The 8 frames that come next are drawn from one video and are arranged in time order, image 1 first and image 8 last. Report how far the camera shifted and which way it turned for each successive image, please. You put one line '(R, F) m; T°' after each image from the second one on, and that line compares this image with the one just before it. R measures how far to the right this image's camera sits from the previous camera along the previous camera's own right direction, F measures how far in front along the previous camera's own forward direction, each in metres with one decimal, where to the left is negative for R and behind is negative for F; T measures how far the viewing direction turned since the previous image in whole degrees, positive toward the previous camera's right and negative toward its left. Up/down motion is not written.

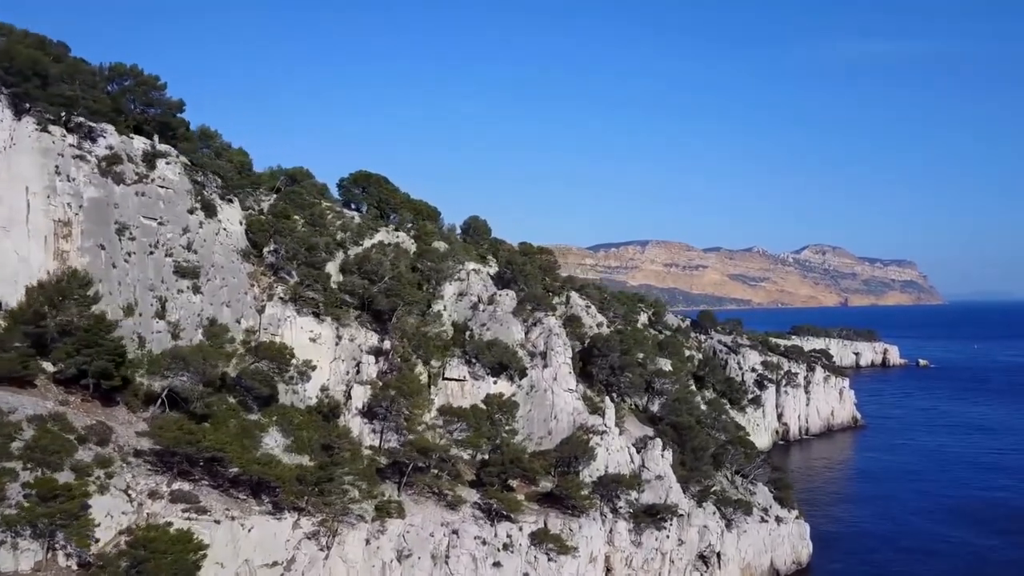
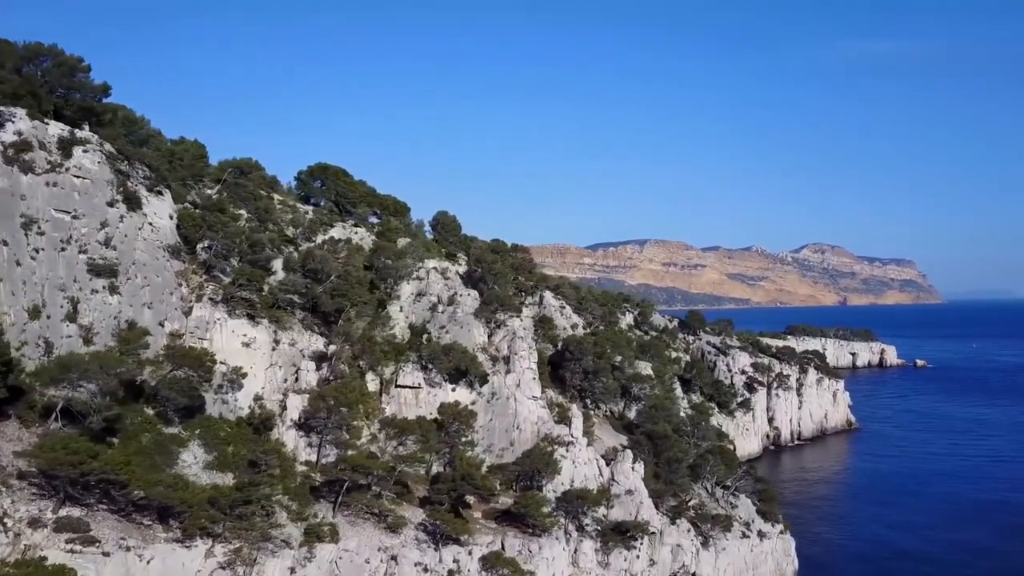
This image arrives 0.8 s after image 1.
(+2.3, +3.4) m; 0°
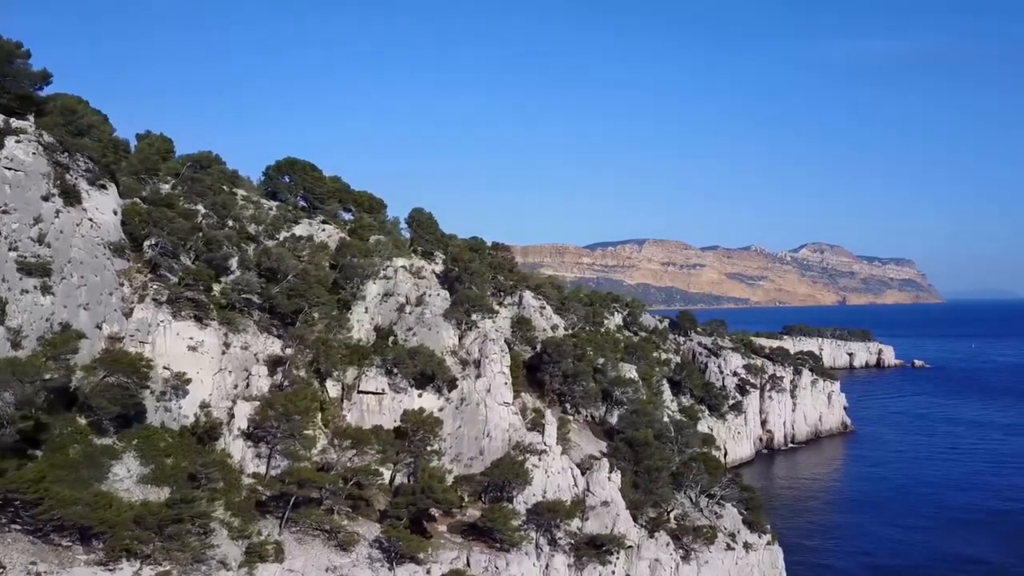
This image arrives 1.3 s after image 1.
(+1.6, +2.3) m; 0°
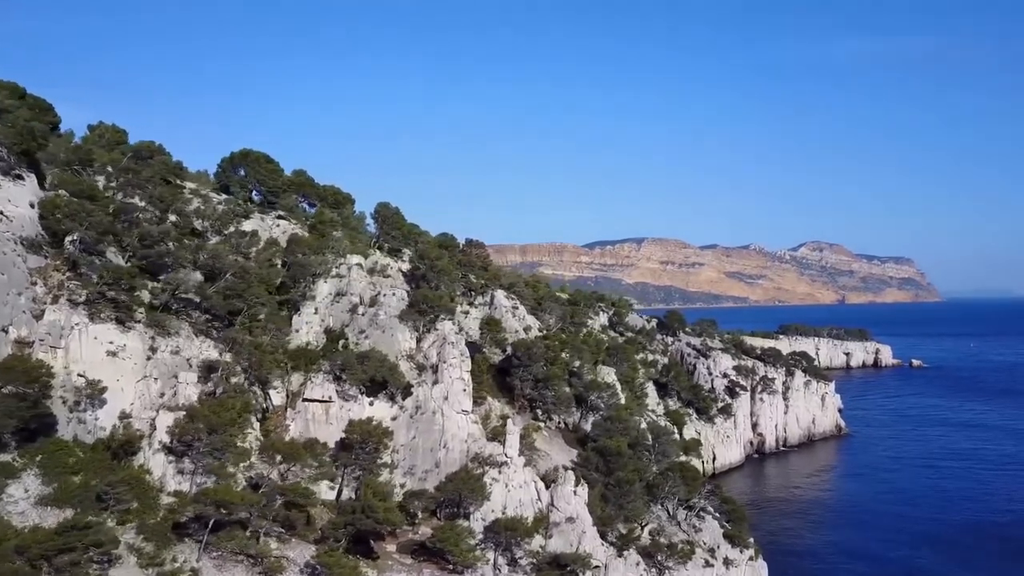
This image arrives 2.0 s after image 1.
(+2.1, +3.0) m; 0°
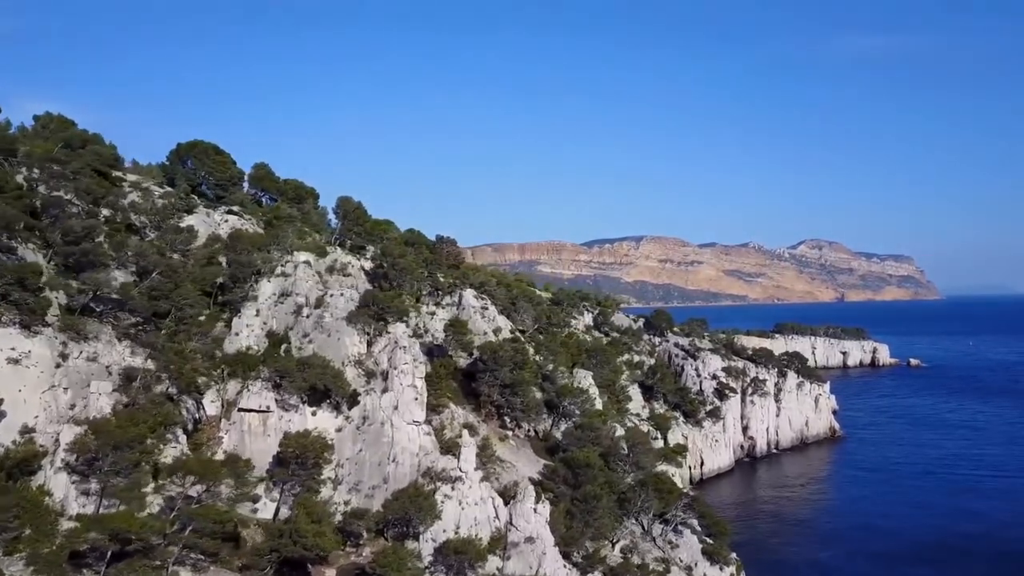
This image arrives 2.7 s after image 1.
(+2.1, +3.0) m; 0°
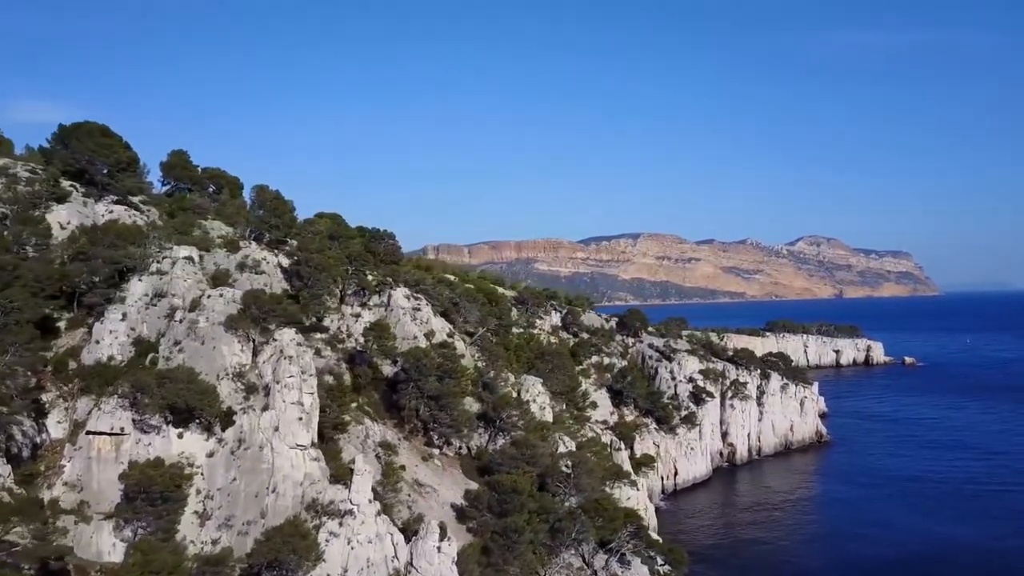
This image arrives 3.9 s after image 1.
(+3.9, +5.3) m; 0°
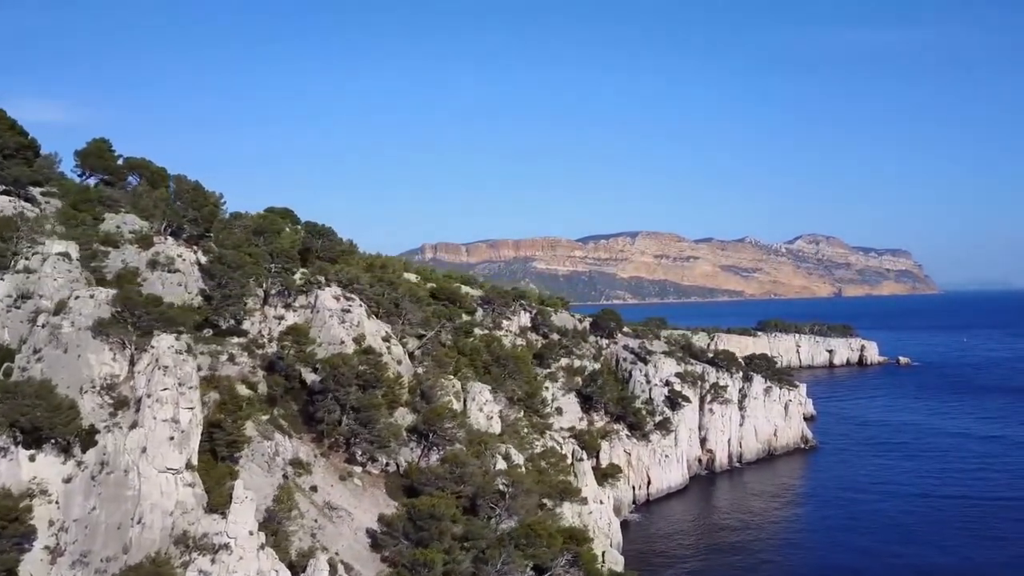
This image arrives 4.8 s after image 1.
(+3.3, +3.9) m; 0°
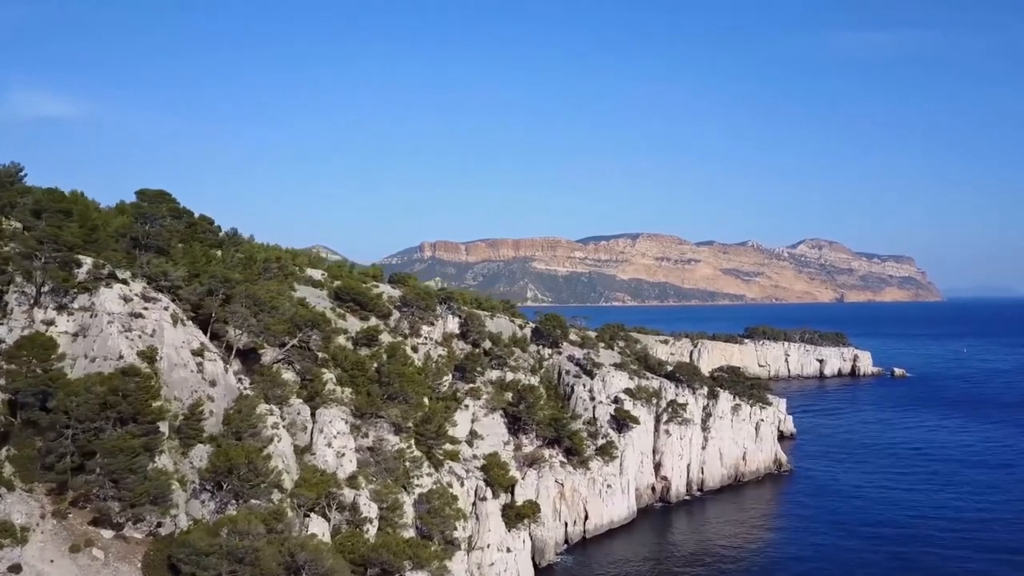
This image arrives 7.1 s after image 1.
(+6.7, +9.8) m; 0°
